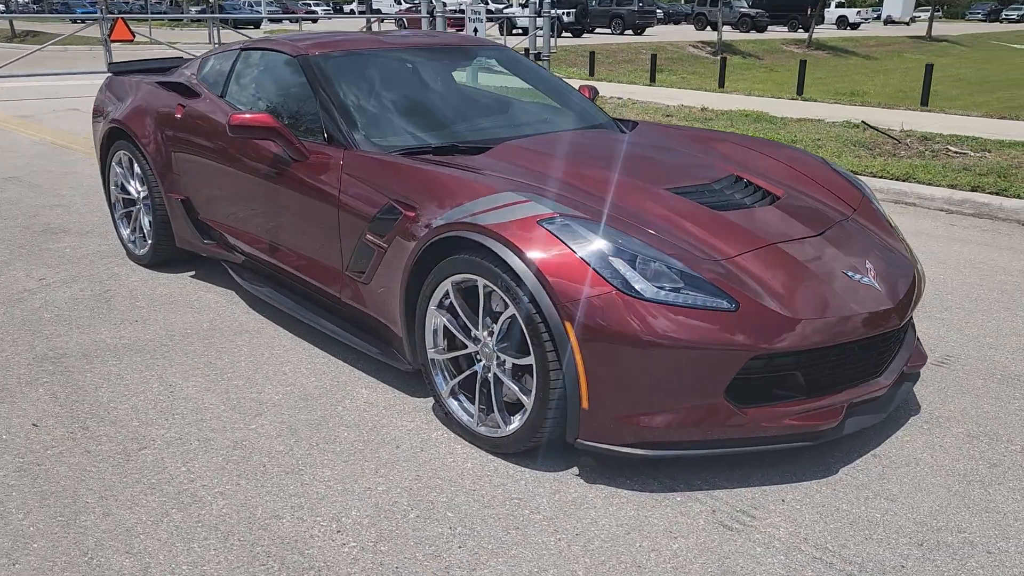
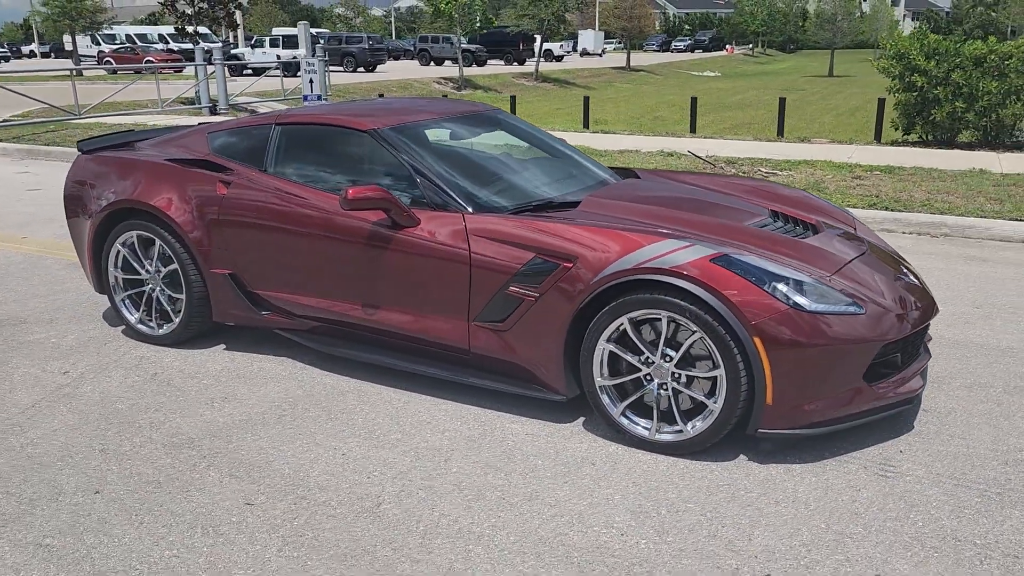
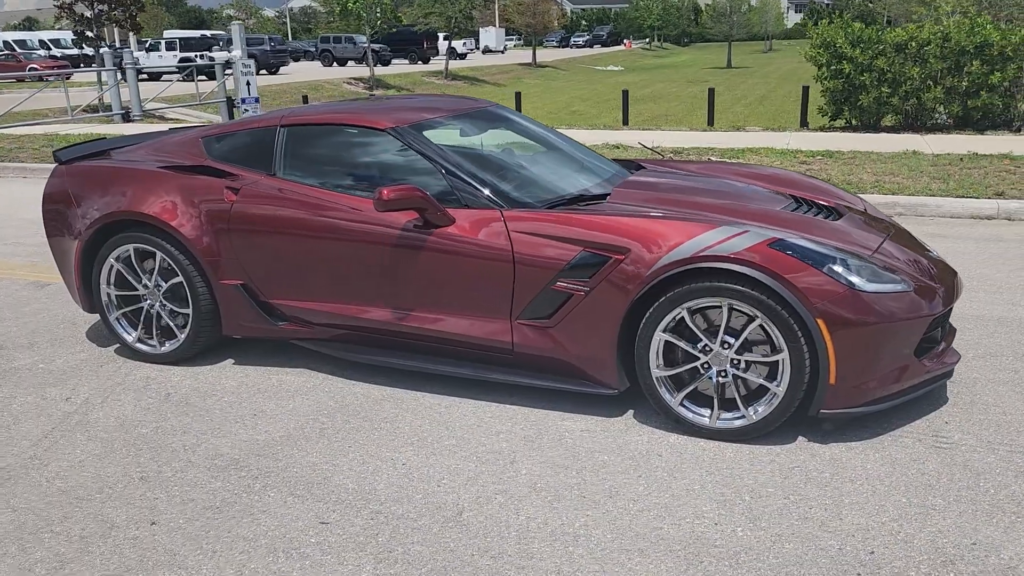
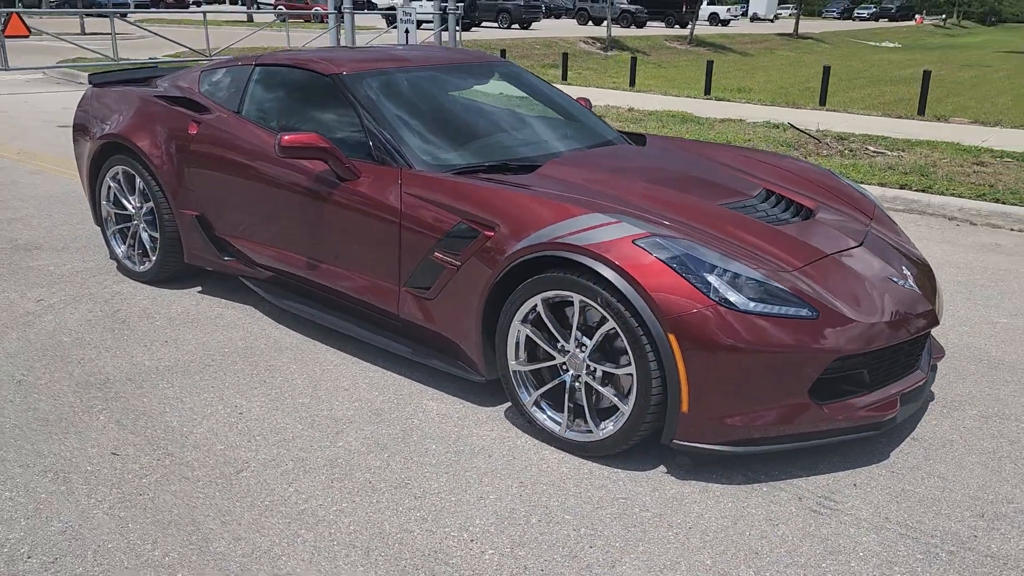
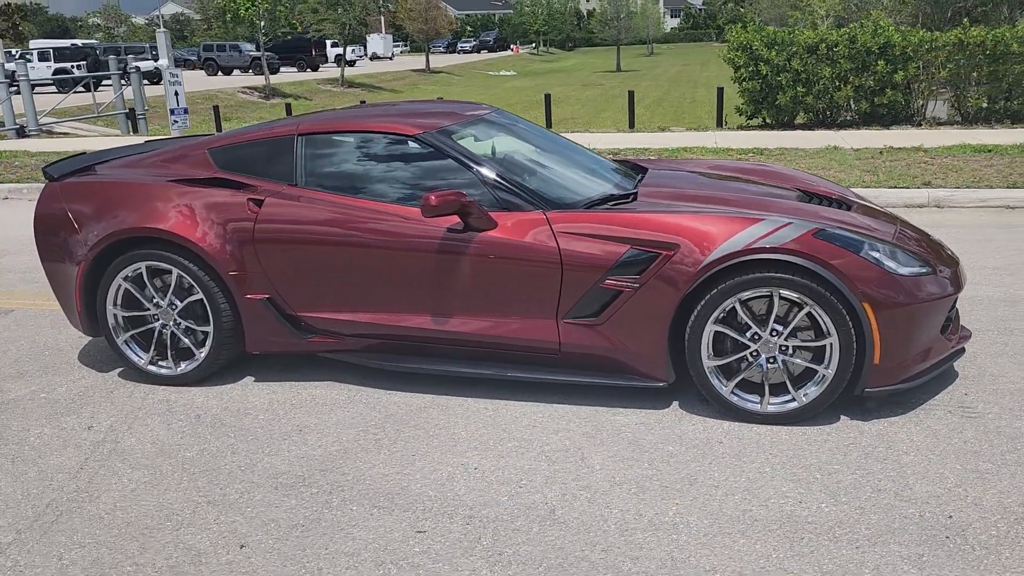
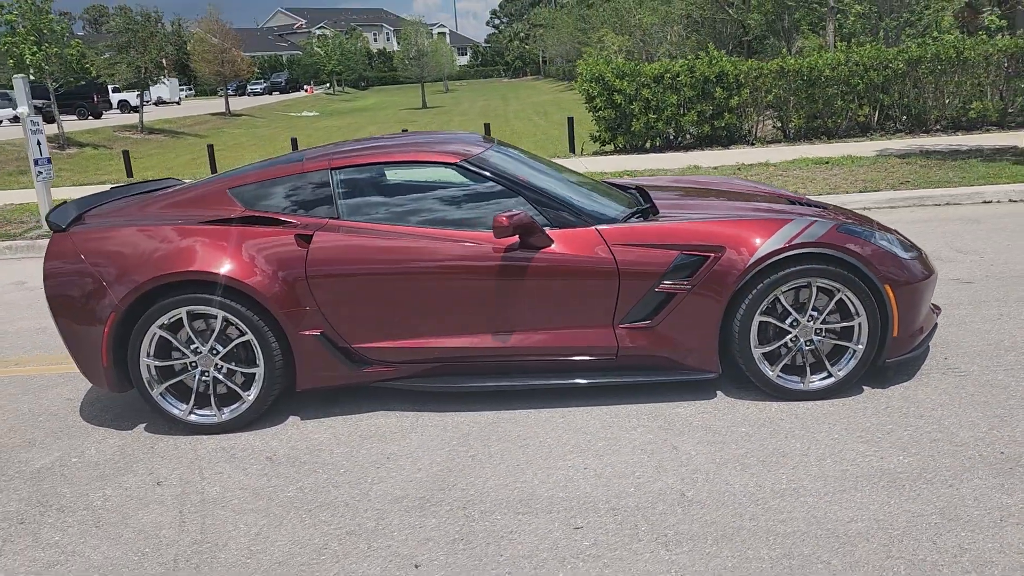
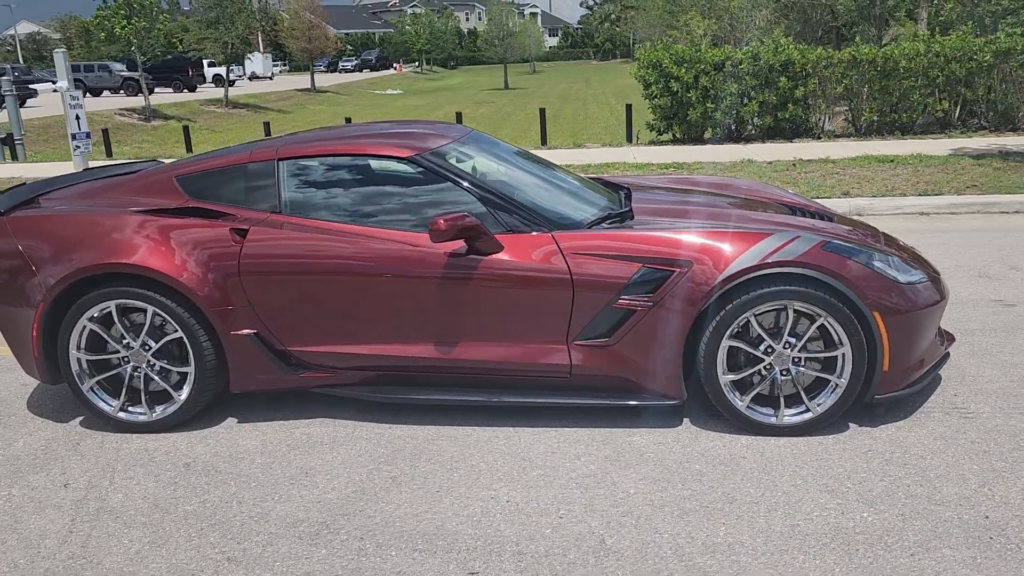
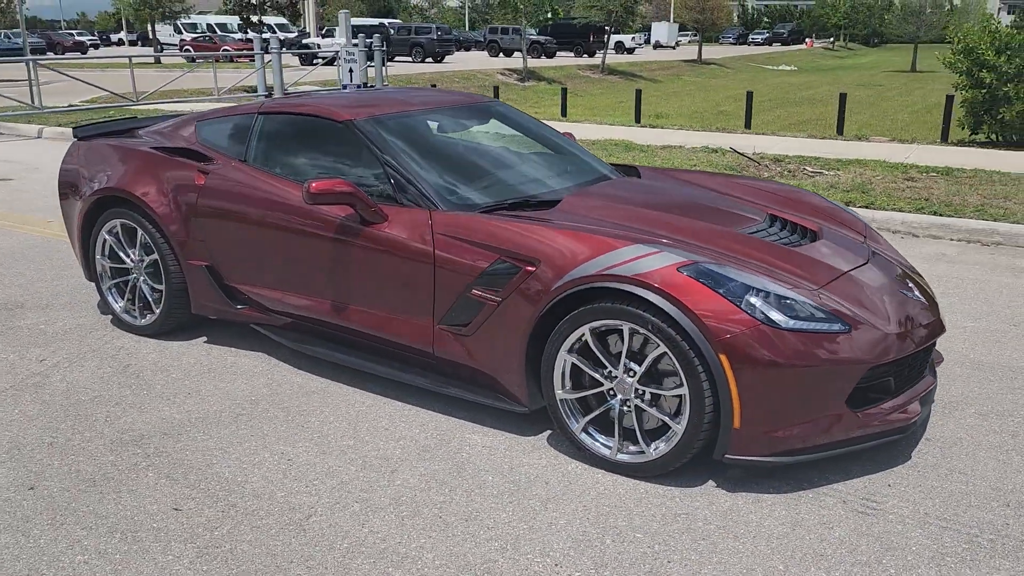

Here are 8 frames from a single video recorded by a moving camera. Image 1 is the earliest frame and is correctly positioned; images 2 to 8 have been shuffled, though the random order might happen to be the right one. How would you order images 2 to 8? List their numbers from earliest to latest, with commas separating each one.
4, 8, 2, 3, 5, 7, 6
